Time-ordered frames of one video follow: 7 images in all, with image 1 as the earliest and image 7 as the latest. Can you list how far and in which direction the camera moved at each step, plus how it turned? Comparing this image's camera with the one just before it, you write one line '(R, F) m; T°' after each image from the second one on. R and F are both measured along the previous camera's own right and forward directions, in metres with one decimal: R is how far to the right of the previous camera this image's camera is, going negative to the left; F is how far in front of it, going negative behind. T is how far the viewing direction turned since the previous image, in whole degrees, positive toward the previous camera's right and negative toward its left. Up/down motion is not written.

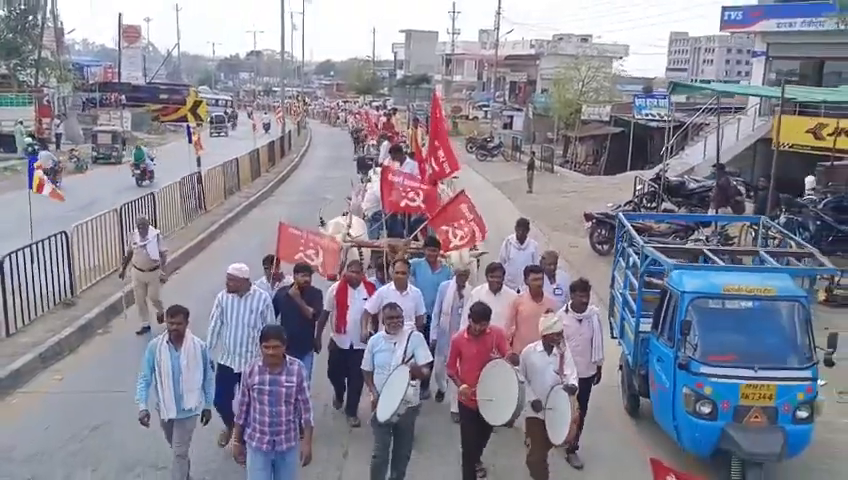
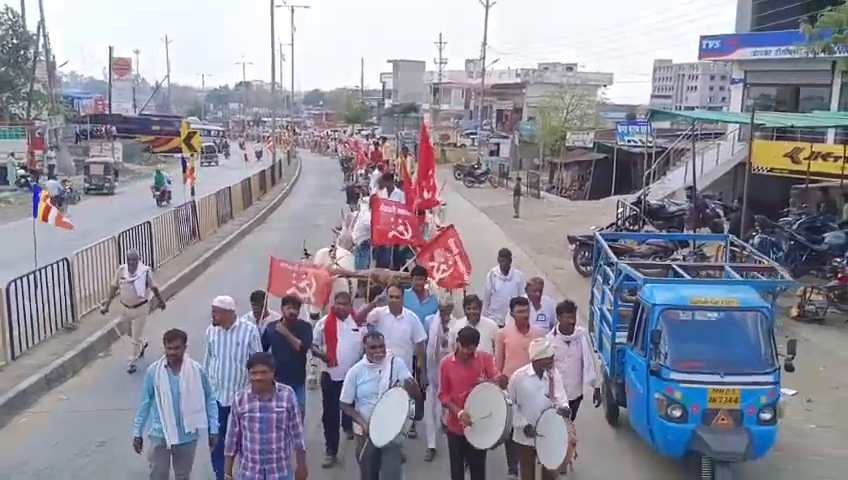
(0.0, -0.5) m; +1°
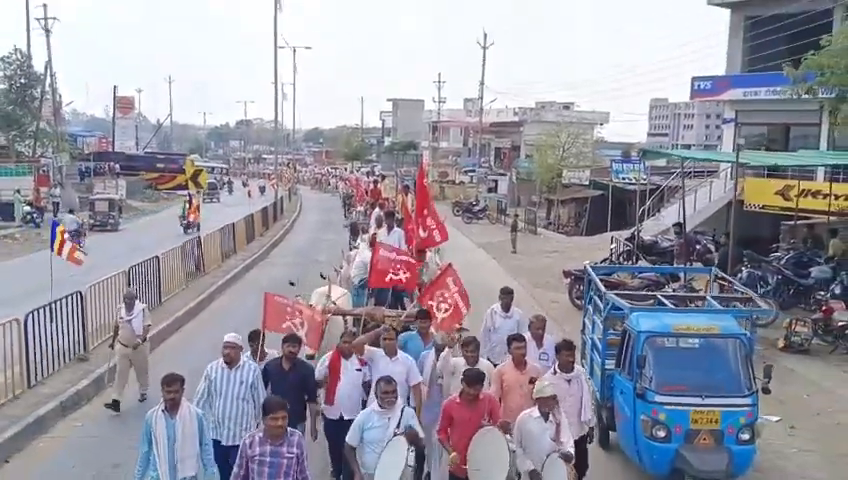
(0.0, -0.5) m; 0°
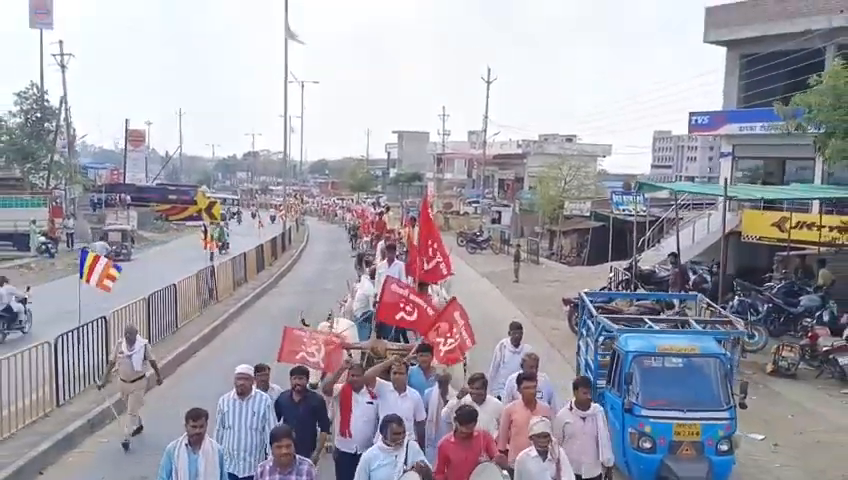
(0.0, -0.8) m; 0°
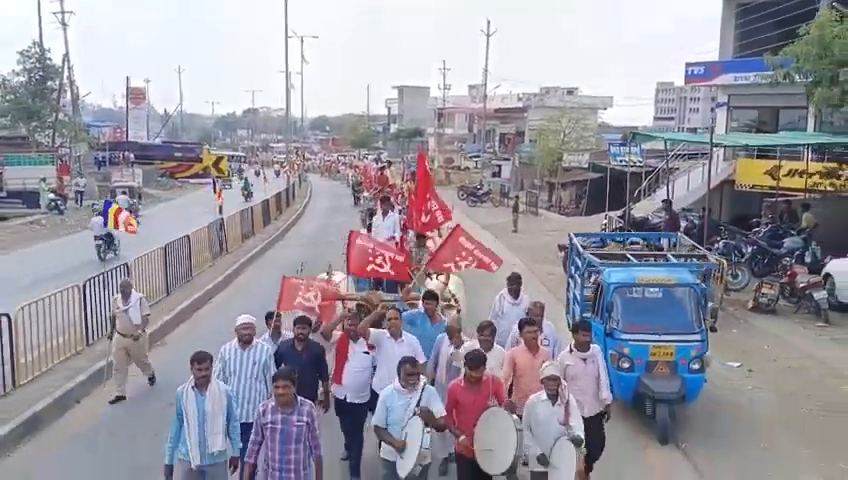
(0.0, -0.8) m; 0°
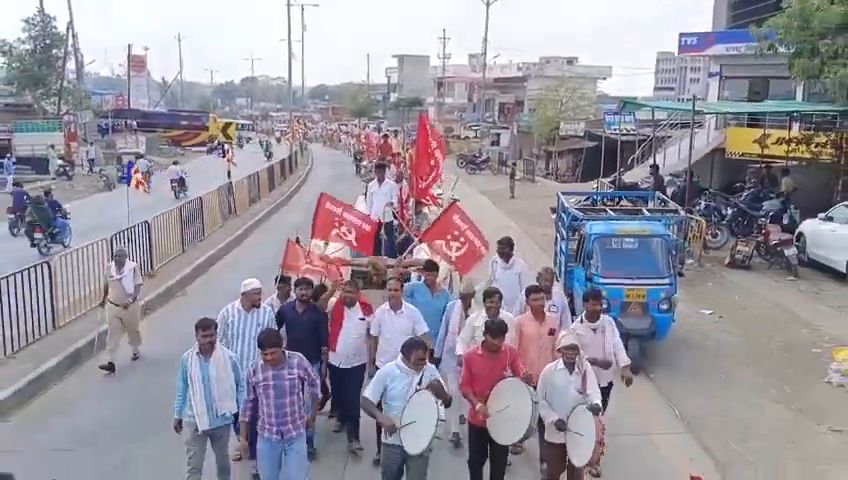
(0.0, -1.1) m; 0°
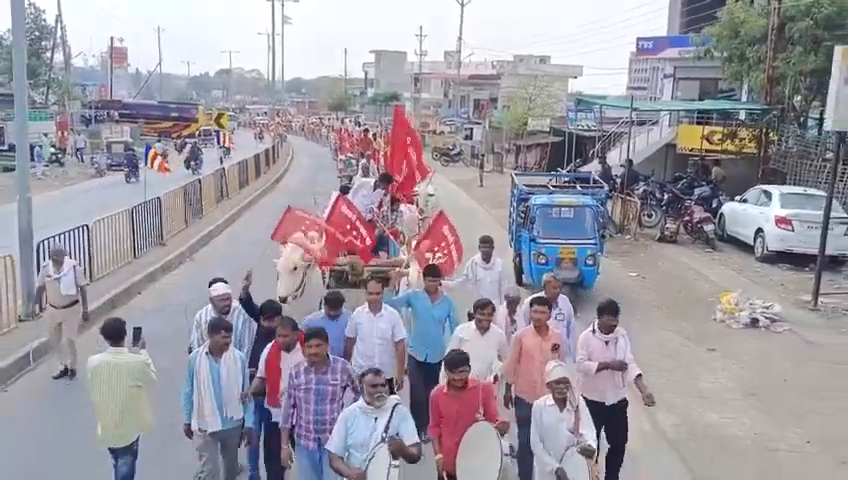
(0.0, -2.6) m; +2°
